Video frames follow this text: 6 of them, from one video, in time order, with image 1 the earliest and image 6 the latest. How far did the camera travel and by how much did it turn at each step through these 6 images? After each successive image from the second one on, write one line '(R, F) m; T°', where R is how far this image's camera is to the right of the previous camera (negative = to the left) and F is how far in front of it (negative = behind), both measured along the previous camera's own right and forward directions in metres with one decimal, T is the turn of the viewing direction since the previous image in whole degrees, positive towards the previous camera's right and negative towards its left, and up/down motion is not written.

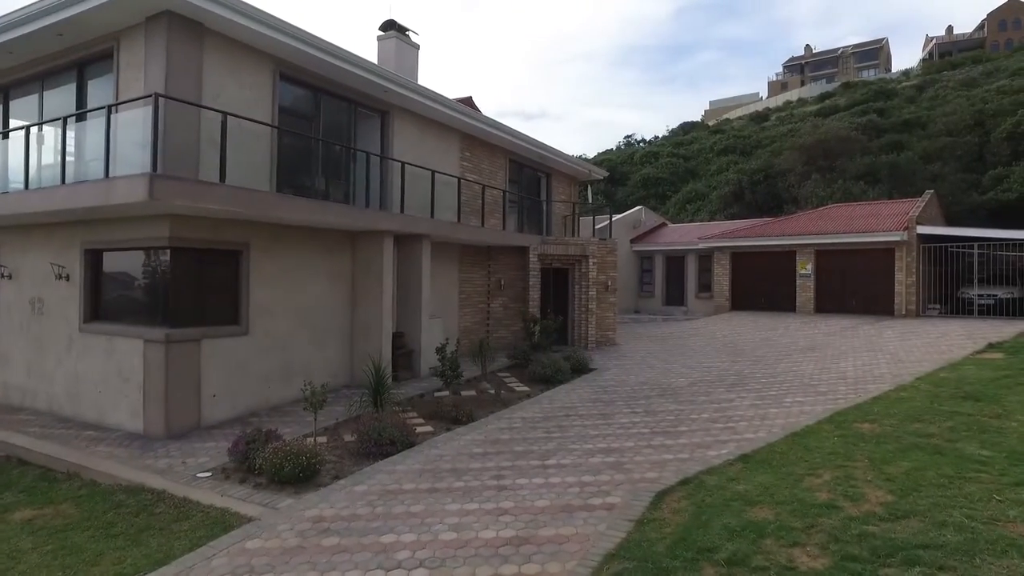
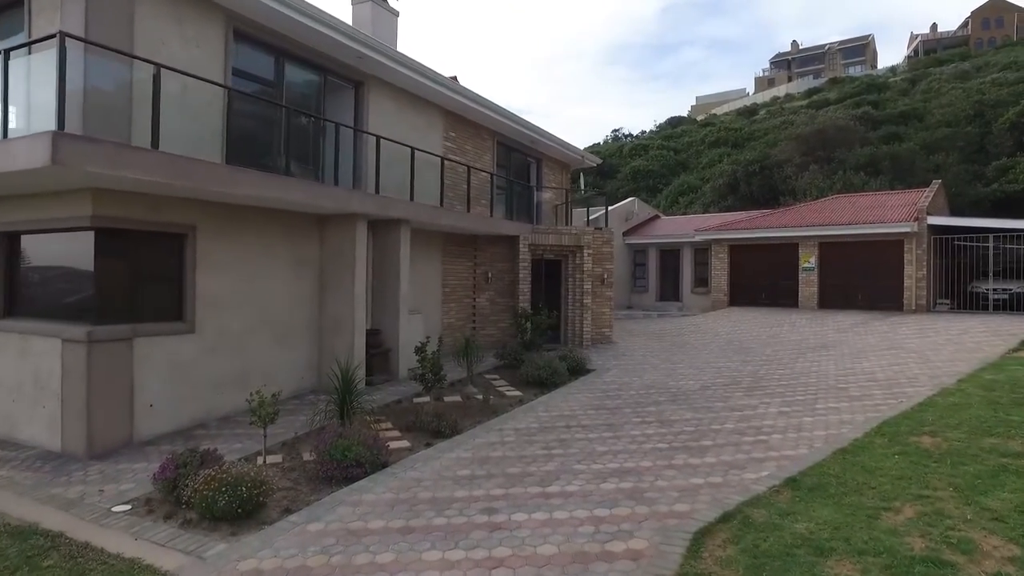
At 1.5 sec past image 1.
(-0.1, +1.3) m; +1°
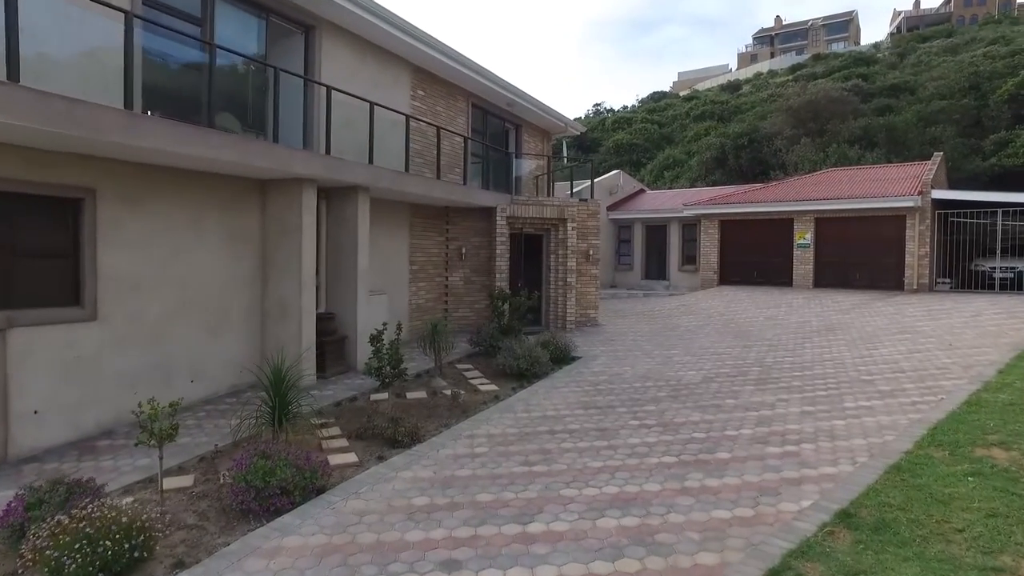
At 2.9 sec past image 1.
(+0.1, +1.3) m; +2°
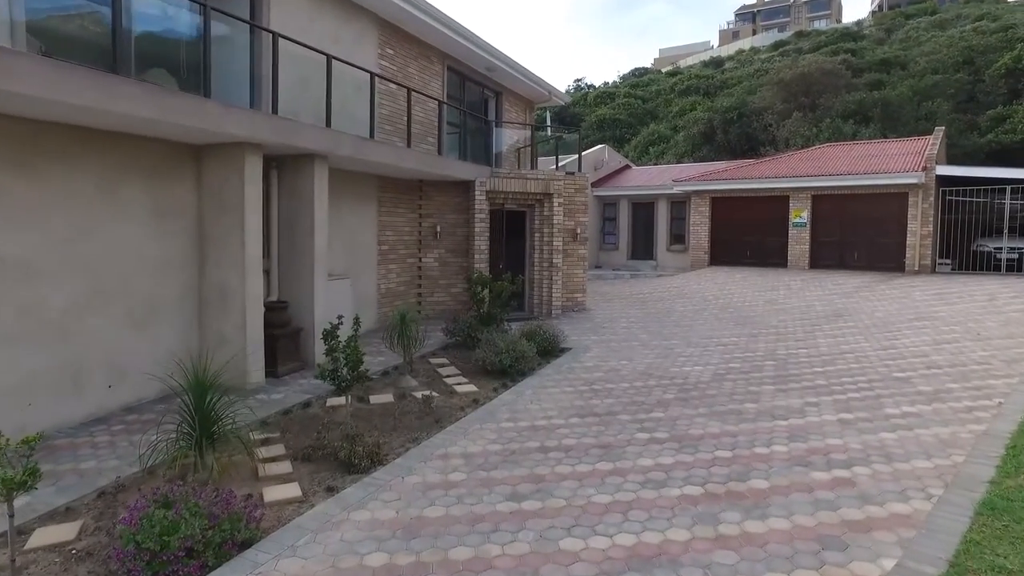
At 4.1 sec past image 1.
(0.0, +1.2) m; +2°
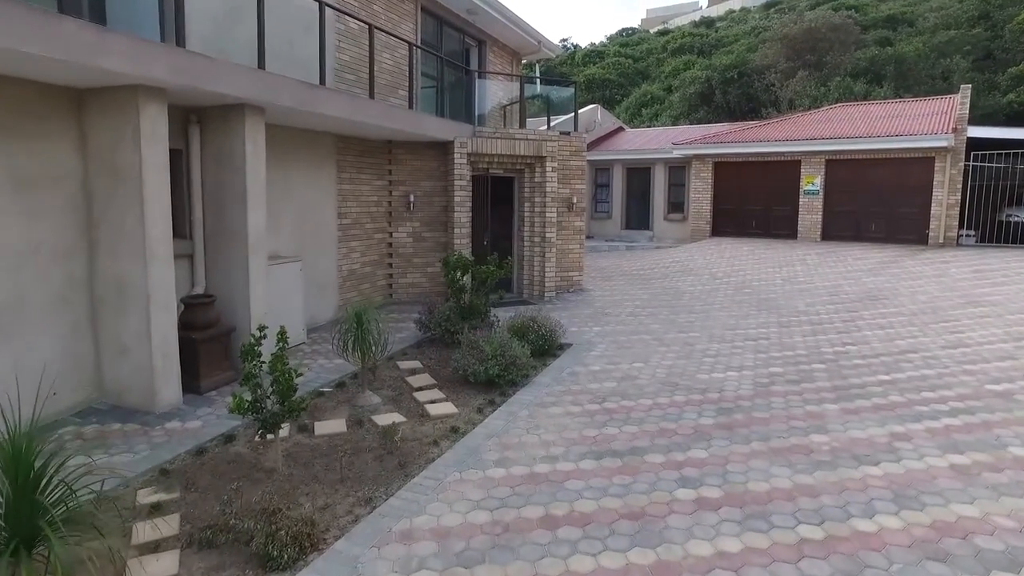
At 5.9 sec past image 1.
(0.0, +1.7) m; +1°
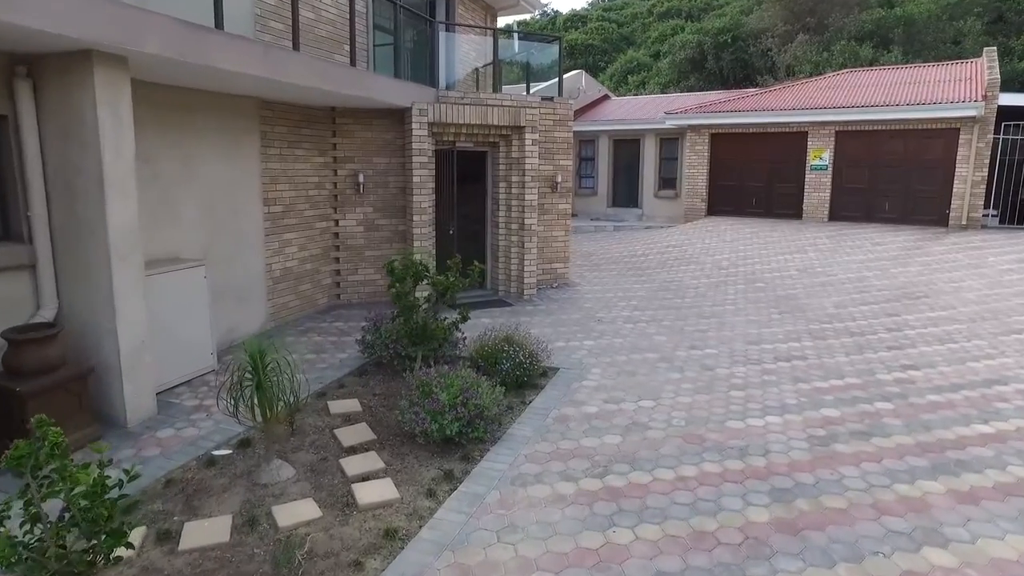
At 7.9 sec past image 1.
(+0.1, +1.7) m; +2°
